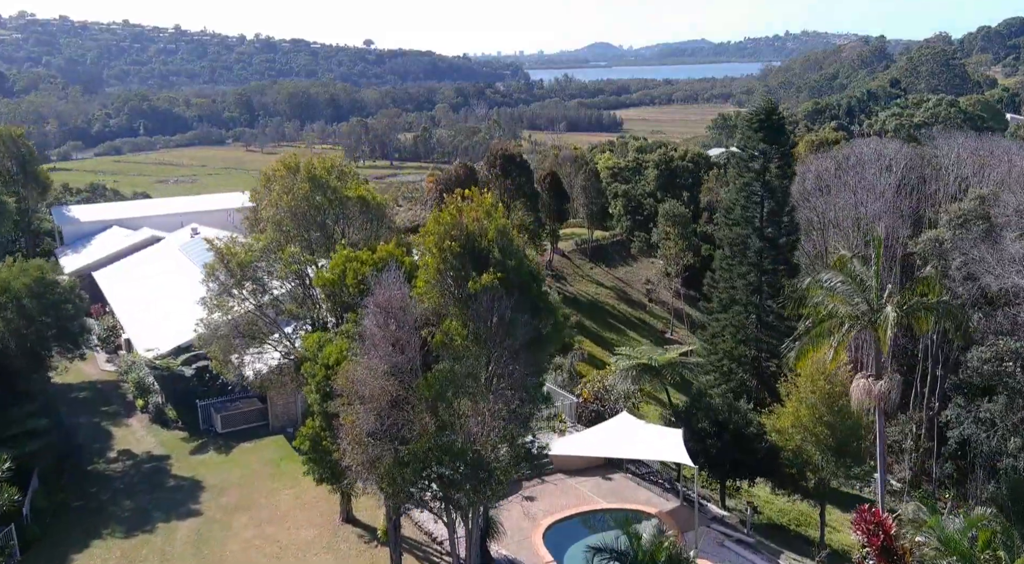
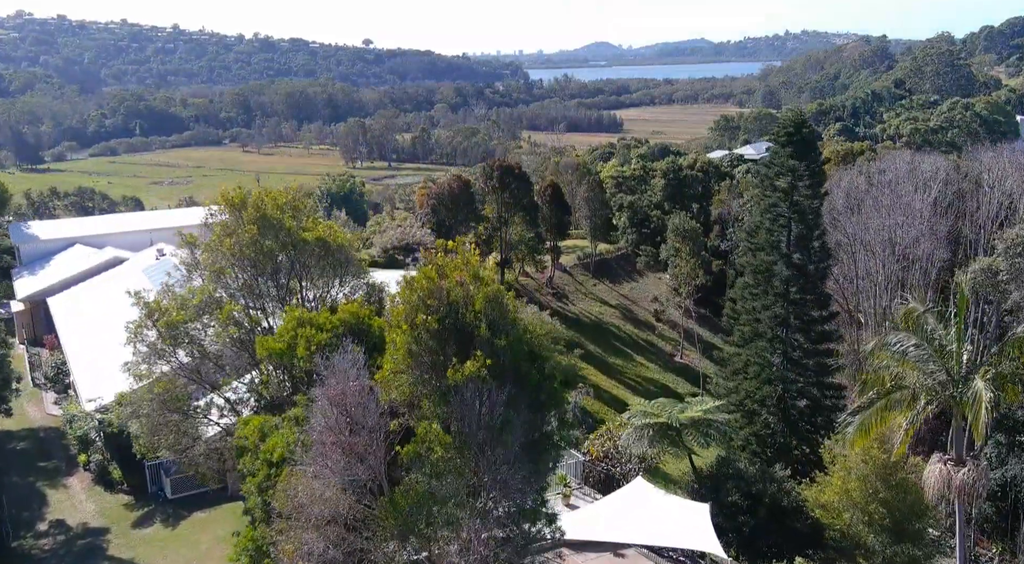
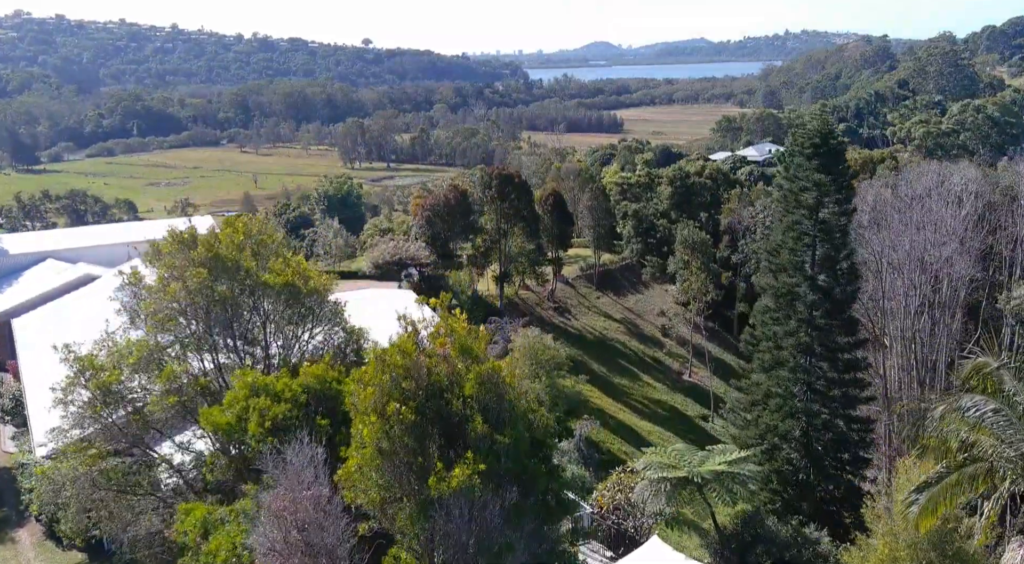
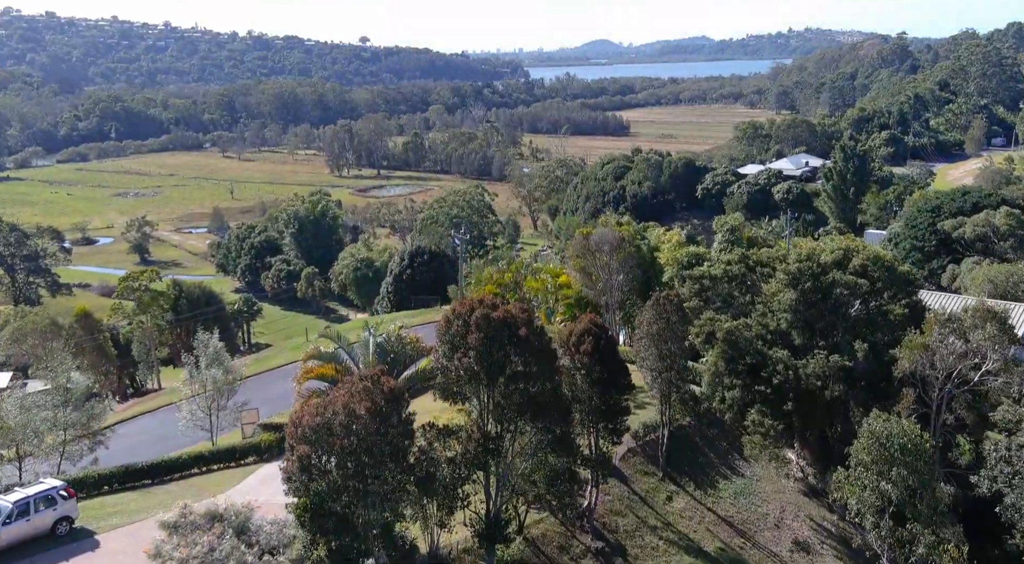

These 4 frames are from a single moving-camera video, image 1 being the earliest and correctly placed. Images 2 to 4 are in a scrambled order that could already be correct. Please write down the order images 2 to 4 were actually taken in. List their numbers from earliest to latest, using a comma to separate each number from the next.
2, 3, 4
